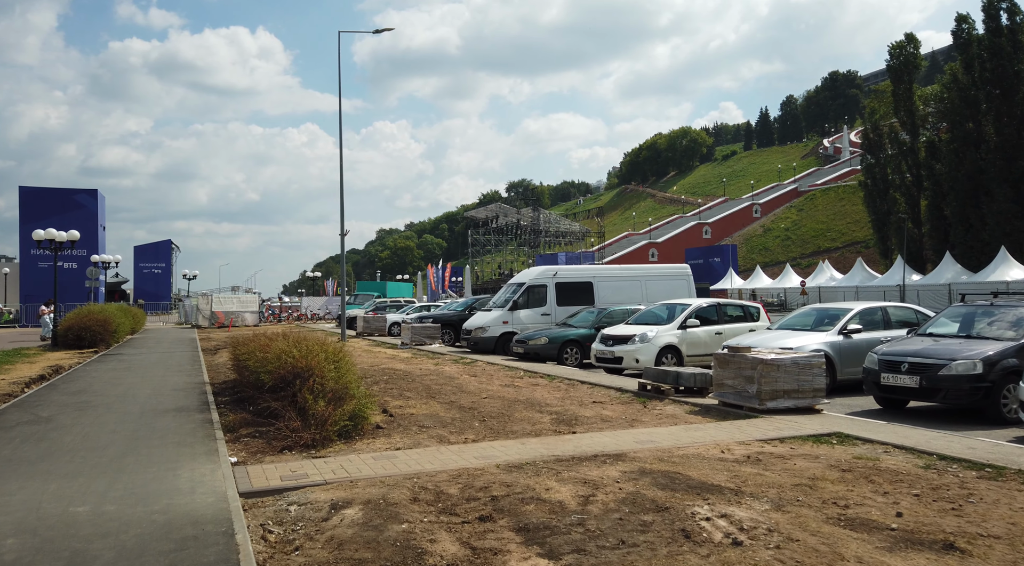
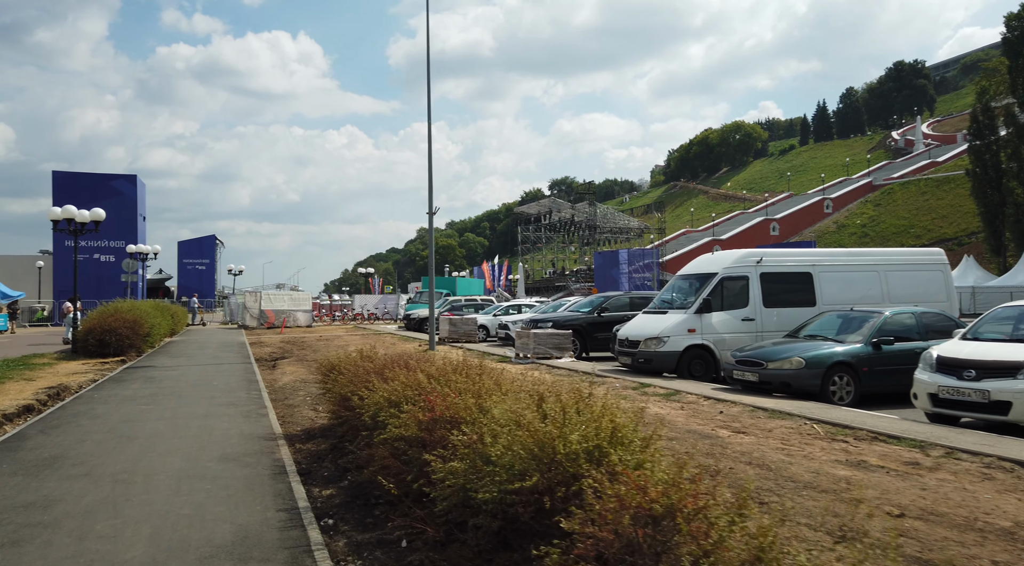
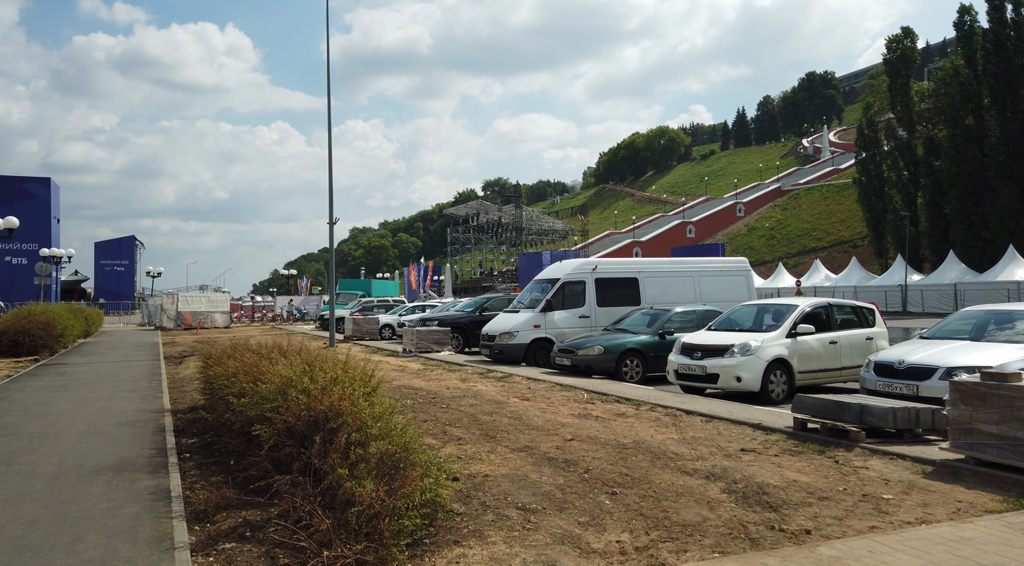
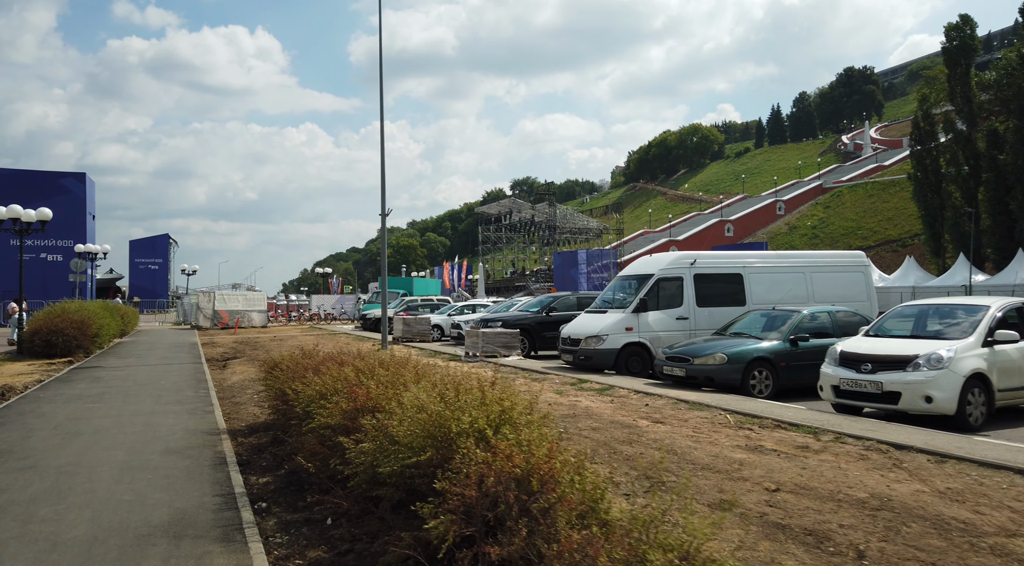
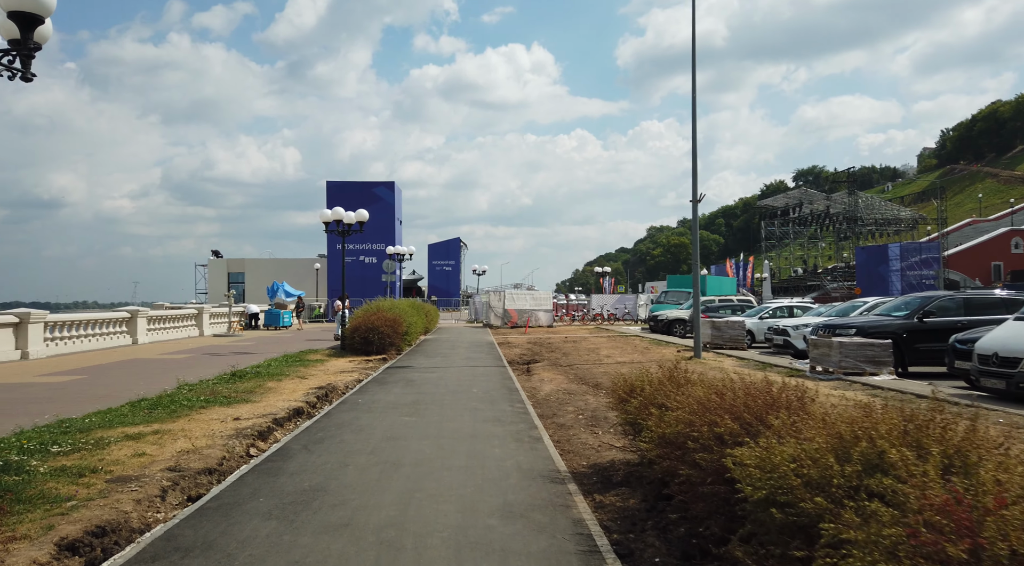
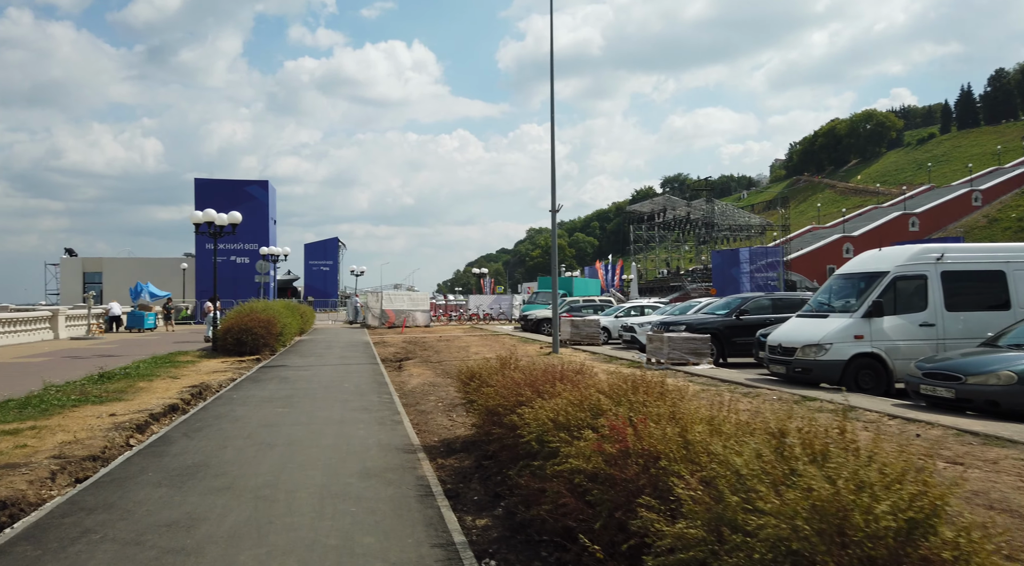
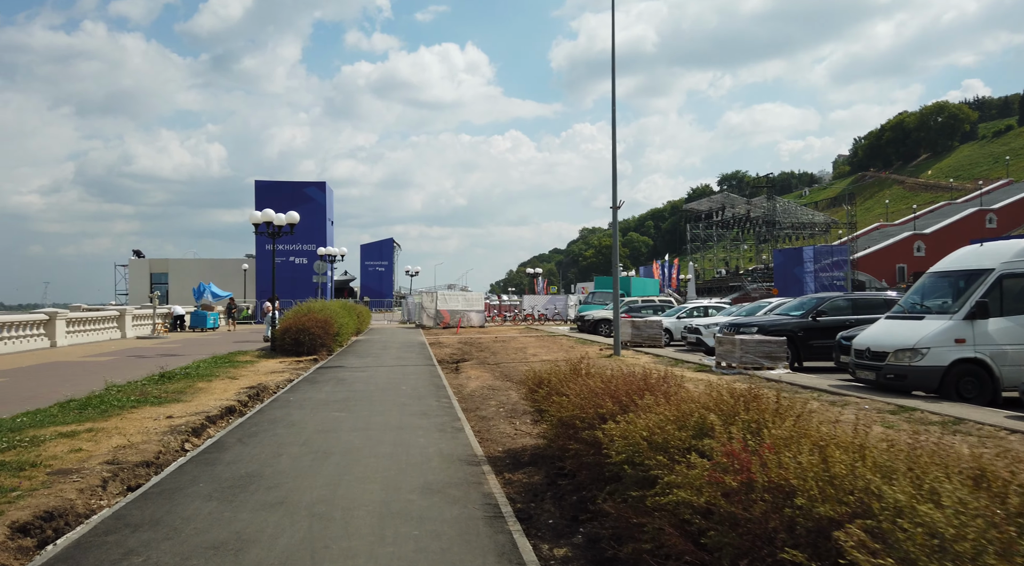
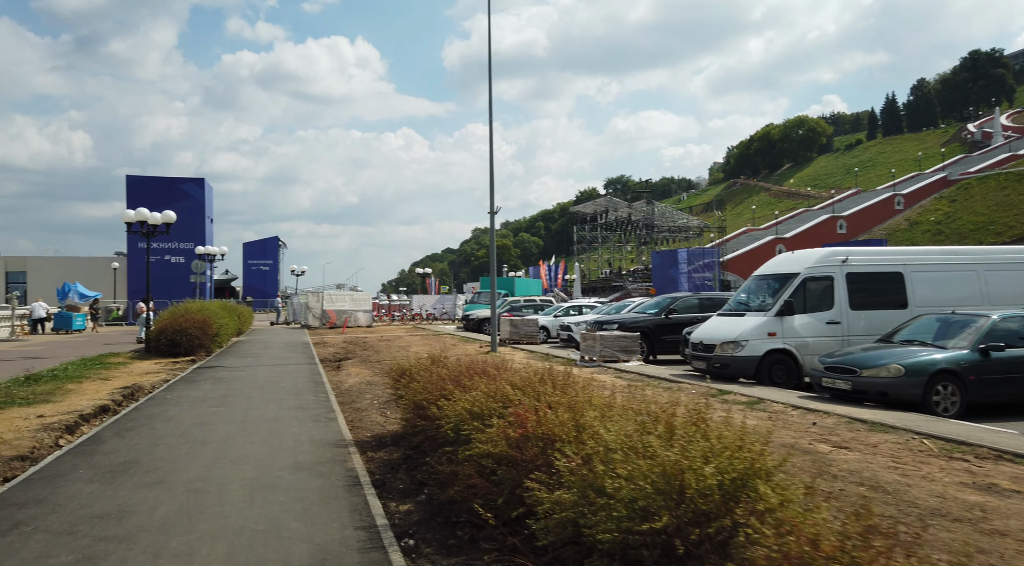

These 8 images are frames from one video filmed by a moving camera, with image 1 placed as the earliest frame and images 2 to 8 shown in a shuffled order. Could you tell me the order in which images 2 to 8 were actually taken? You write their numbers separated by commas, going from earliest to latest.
3, 4, 2, 8, 6, 7, 5
